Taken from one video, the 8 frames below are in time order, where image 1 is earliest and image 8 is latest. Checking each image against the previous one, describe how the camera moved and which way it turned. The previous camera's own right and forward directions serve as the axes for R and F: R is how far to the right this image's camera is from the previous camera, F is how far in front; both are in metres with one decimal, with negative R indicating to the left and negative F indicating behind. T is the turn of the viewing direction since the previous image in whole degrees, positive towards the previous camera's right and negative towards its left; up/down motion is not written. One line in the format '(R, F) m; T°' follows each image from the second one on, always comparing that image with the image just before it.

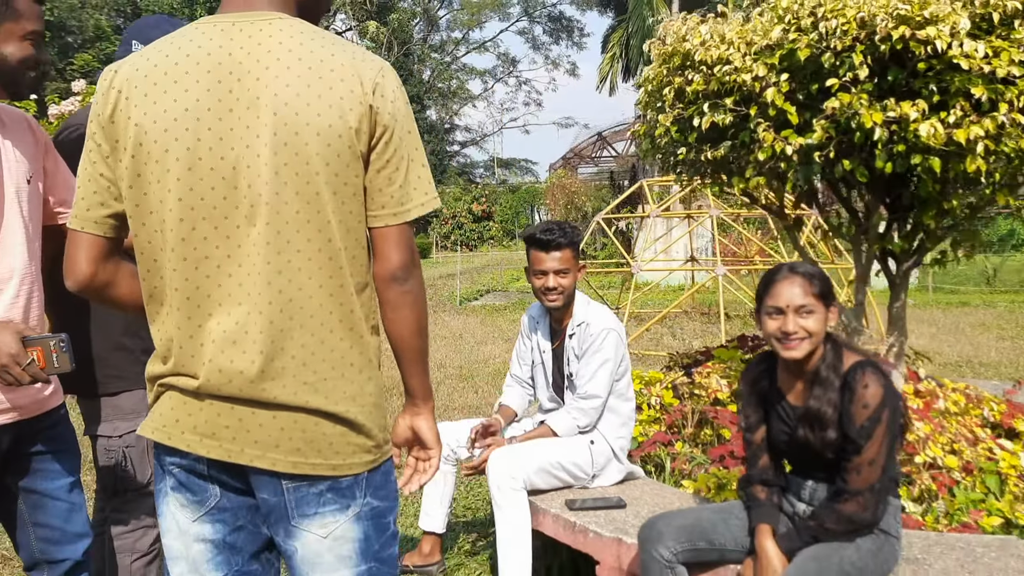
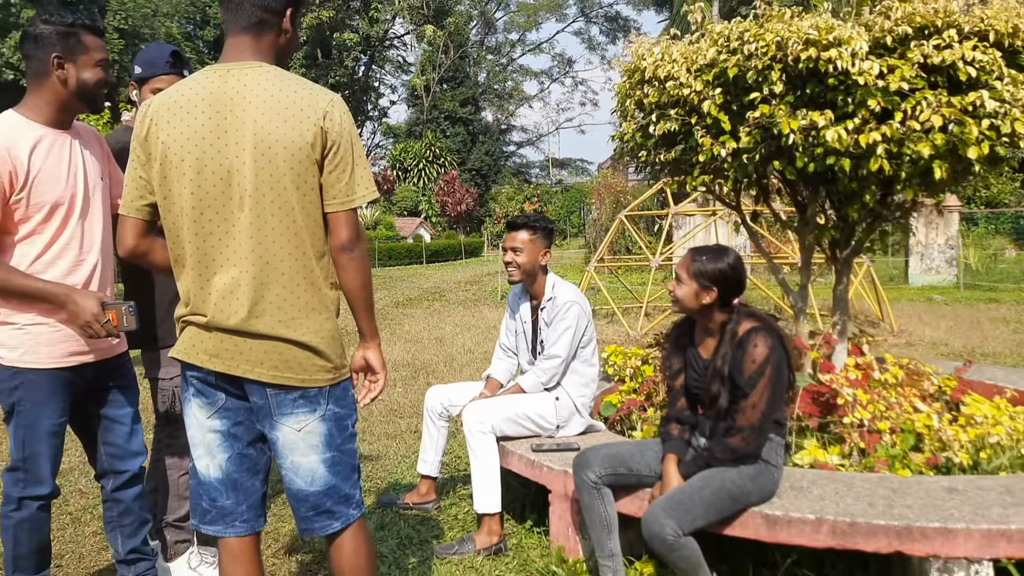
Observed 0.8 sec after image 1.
(+0.3, -0.5) m; -4°
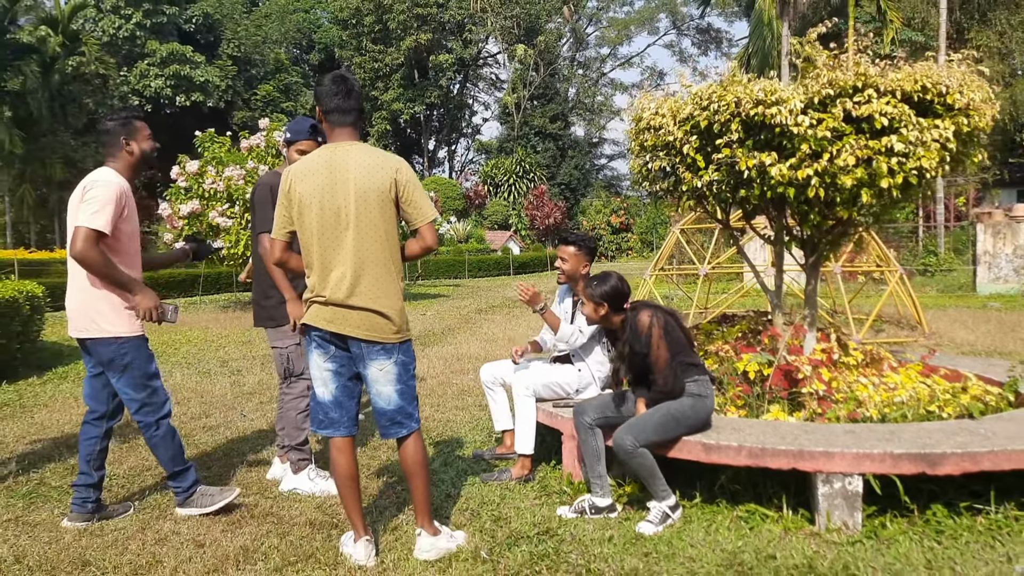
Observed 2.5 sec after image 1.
(+0.3, -1.1) m; -6°
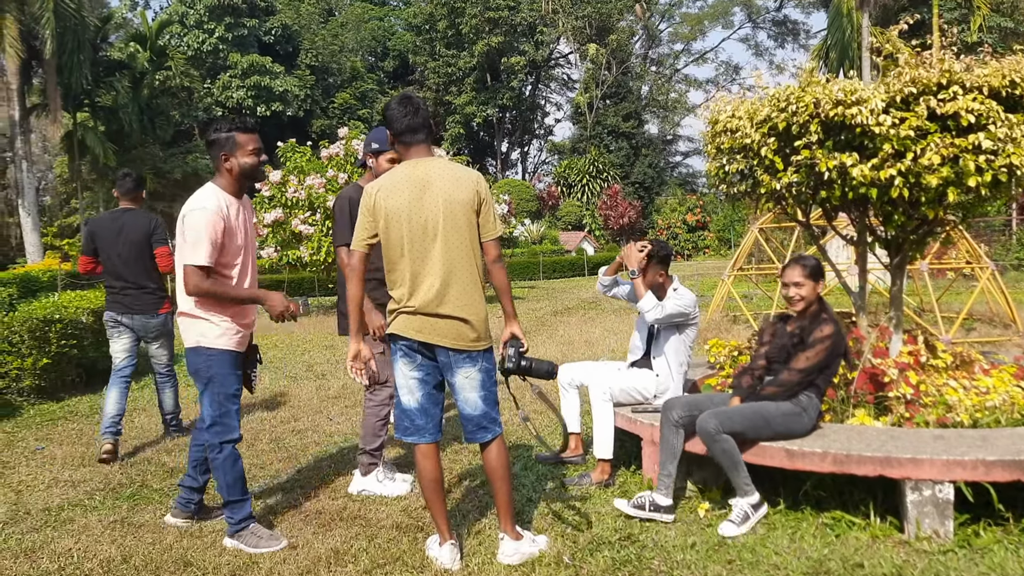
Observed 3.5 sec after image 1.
(0.0, -0.1) m; -5°
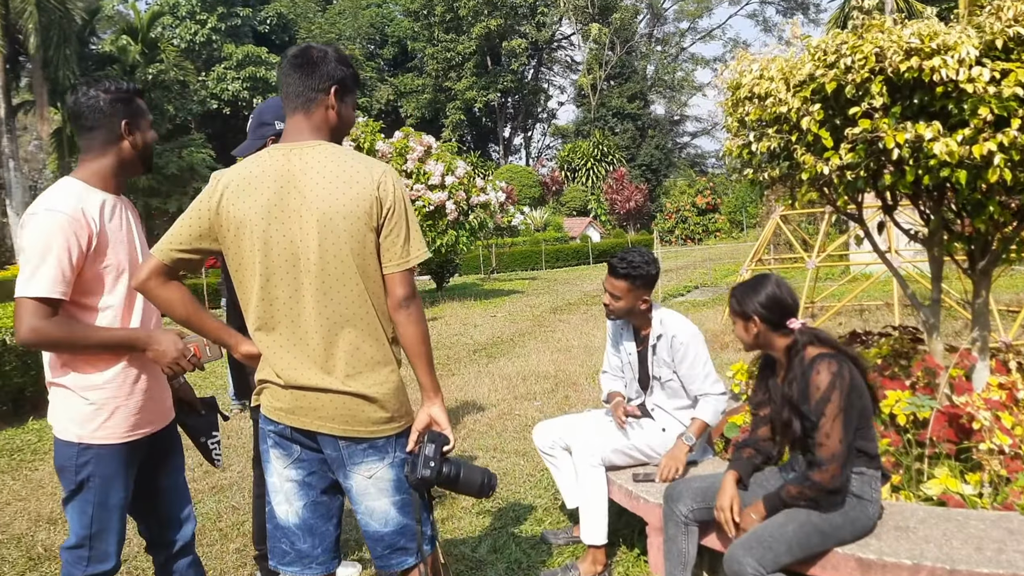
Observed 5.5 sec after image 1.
(+0.2, +1.1) m; -1°
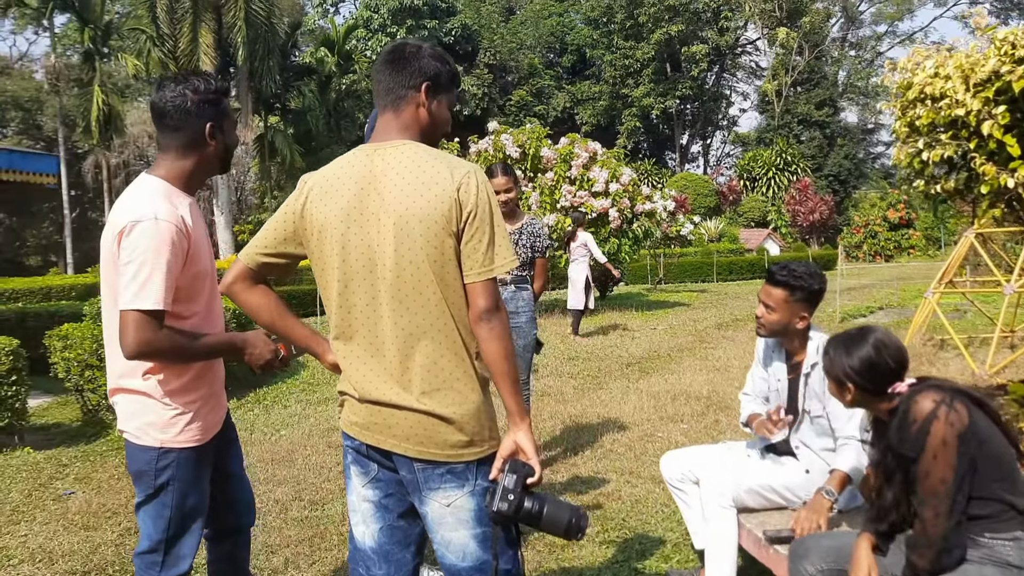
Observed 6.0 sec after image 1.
(+0.2, +0.2) m; -11°
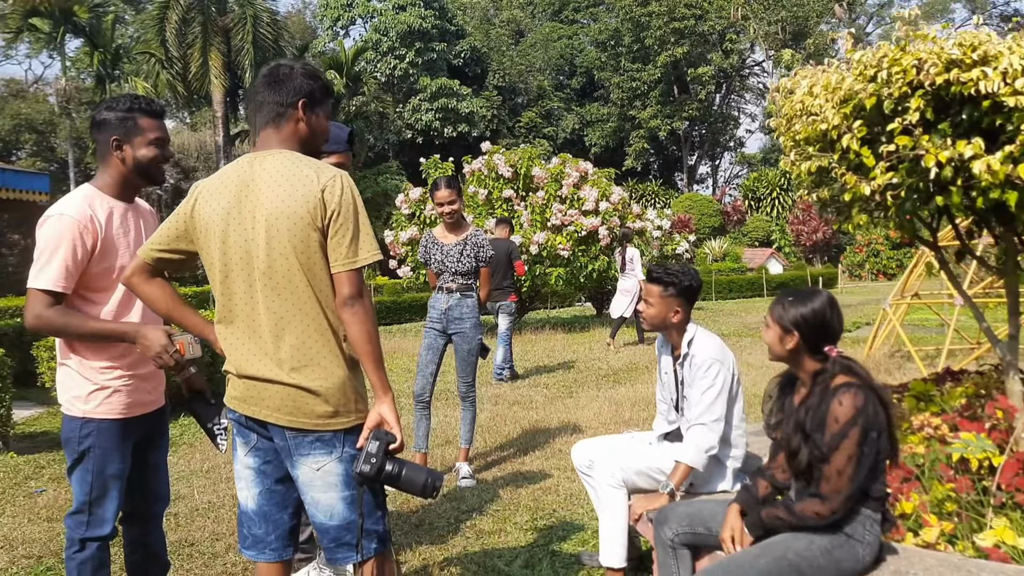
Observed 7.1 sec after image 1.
(+0.4, -0.3) m; -1°
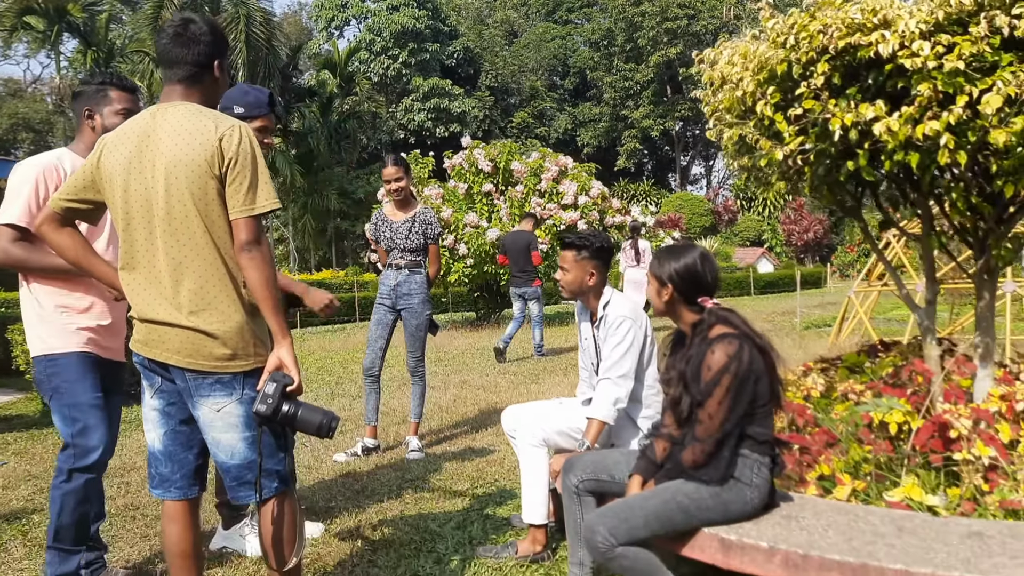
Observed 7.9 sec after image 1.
(+0.3, -0.1) m; 0°
